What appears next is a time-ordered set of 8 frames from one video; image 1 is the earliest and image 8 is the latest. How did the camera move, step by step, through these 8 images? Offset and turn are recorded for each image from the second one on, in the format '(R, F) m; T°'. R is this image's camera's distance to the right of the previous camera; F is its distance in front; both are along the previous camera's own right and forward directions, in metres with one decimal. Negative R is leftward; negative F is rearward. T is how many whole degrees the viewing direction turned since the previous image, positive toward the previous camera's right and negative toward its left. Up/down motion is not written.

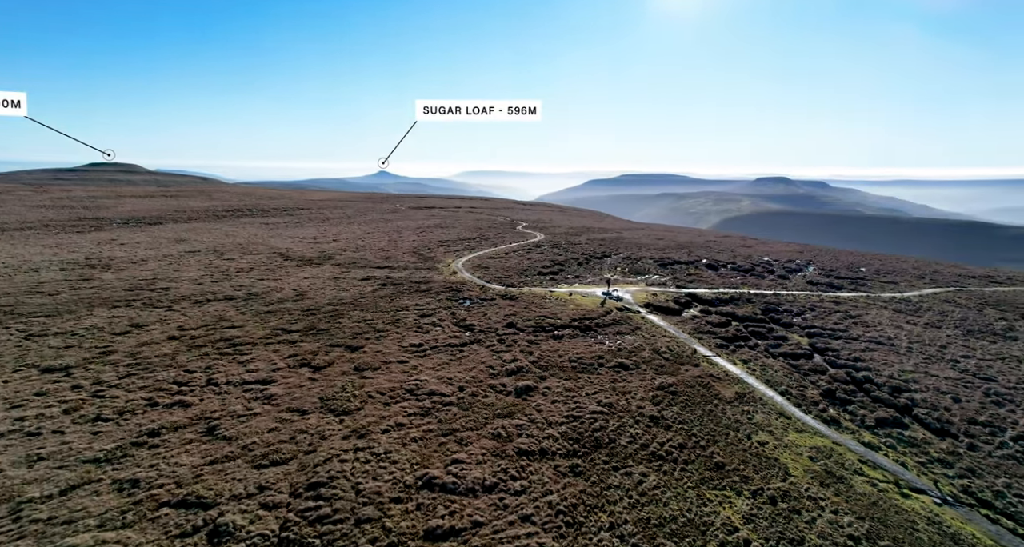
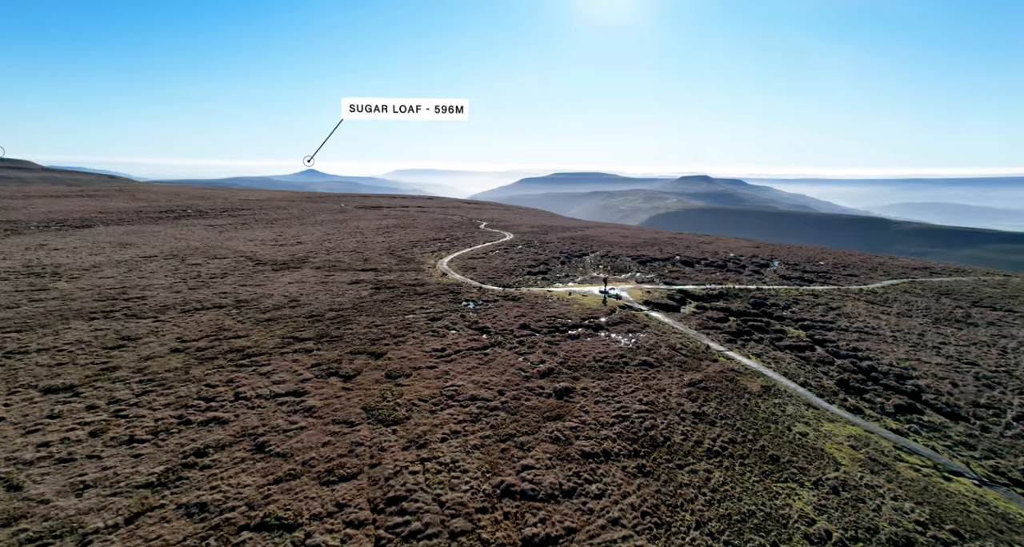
(-2.6, +0.4) m; +4°
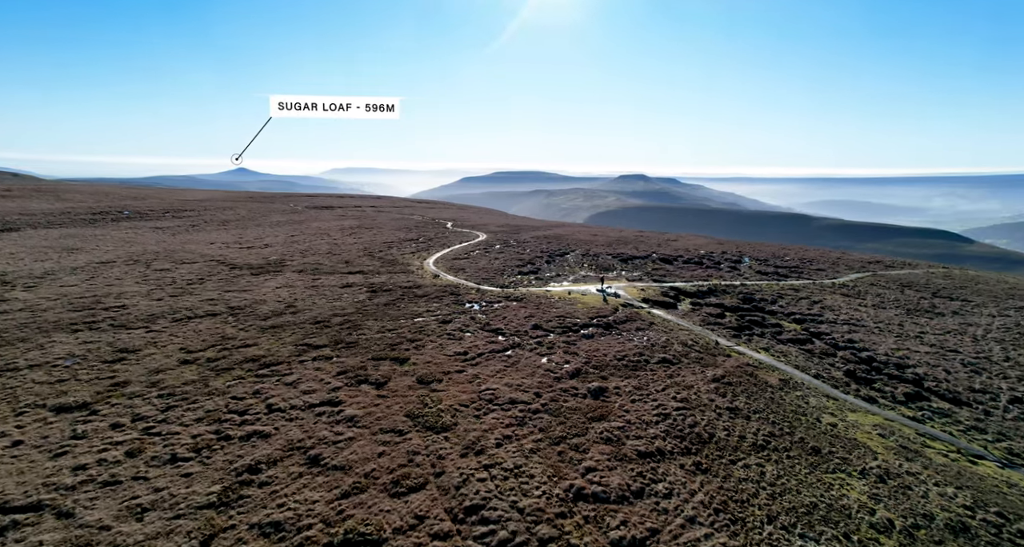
(-2.3, +0.3) m; +4°
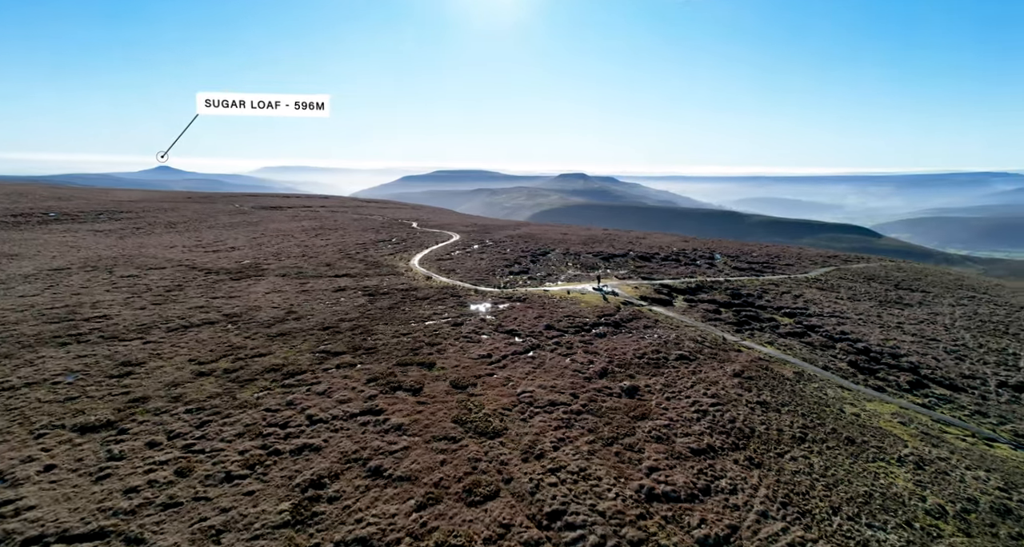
(-2.3, +0.2) m; +4°
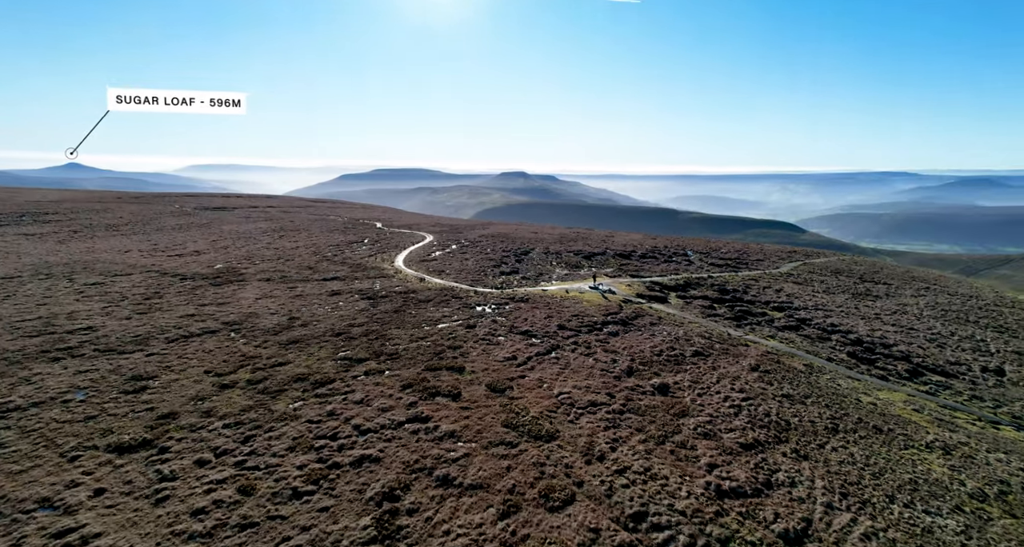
(-2.3, +0.1) m; +4°
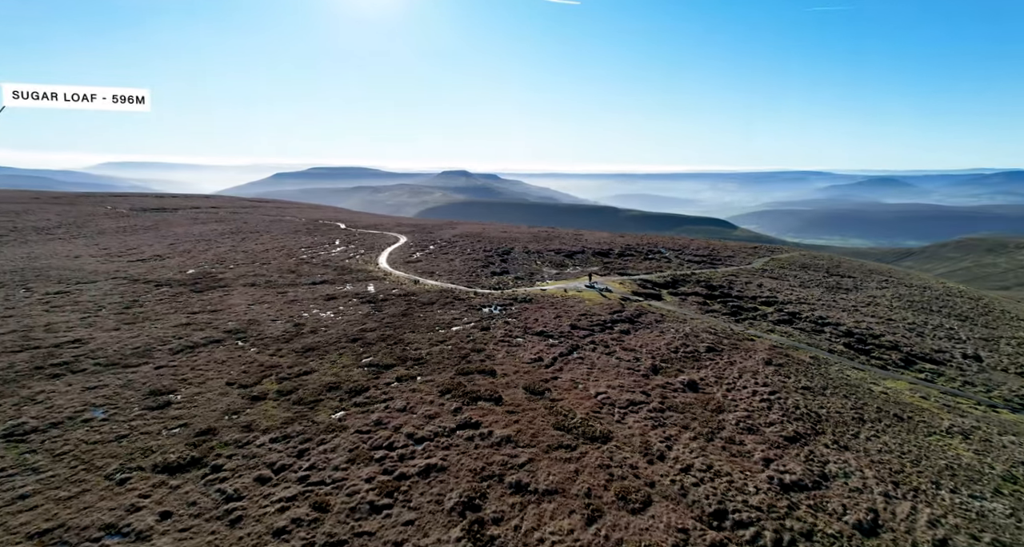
(-2.4, +0.1) m; +4°
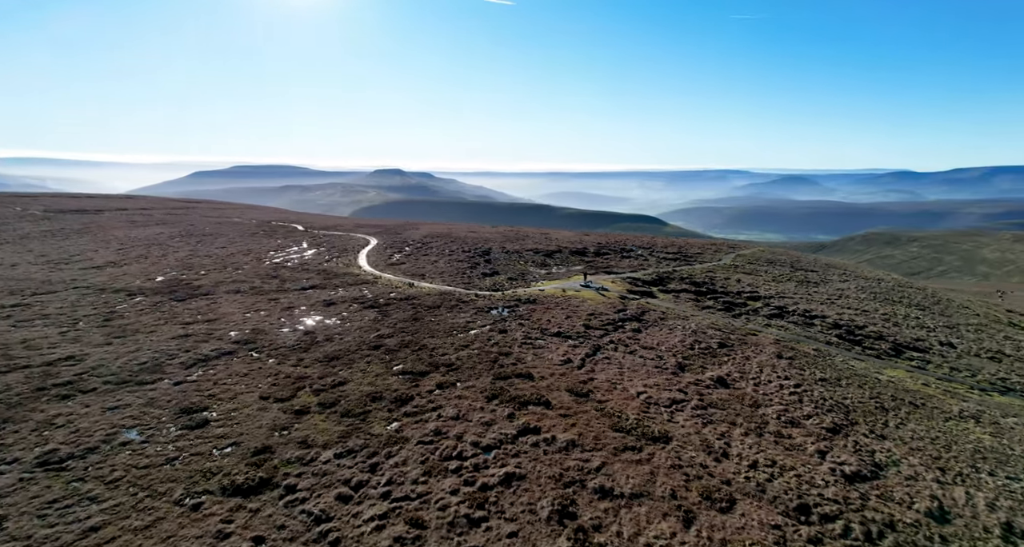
(-2.7, 0.0) m; +4°
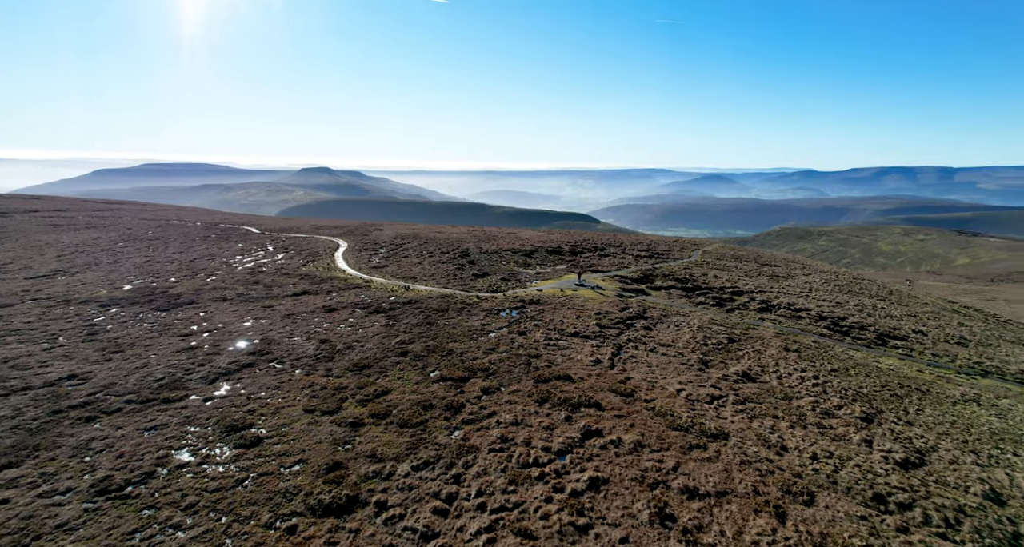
(-2.9, -0.1) m; +4°
